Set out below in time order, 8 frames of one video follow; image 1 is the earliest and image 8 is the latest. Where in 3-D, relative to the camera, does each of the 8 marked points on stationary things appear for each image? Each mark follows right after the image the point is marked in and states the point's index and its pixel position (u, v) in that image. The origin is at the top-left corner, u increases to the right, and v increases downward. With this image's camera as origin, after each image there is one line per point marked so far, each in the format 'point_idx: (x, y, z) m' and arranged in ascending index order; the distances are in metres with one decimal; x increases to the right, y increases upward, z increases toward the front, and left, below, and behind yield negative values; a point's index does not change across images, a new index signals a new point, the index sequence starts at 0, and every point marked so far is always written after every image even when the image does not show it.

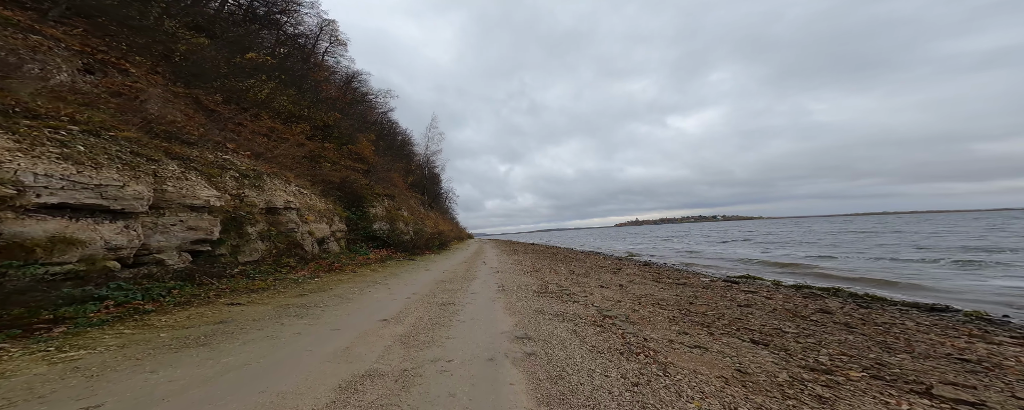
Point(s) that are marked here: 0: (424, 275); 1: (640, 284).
0: (-3.9, -3.2, +12.9) m
1: (+5.2, -3.3, +11.4) m
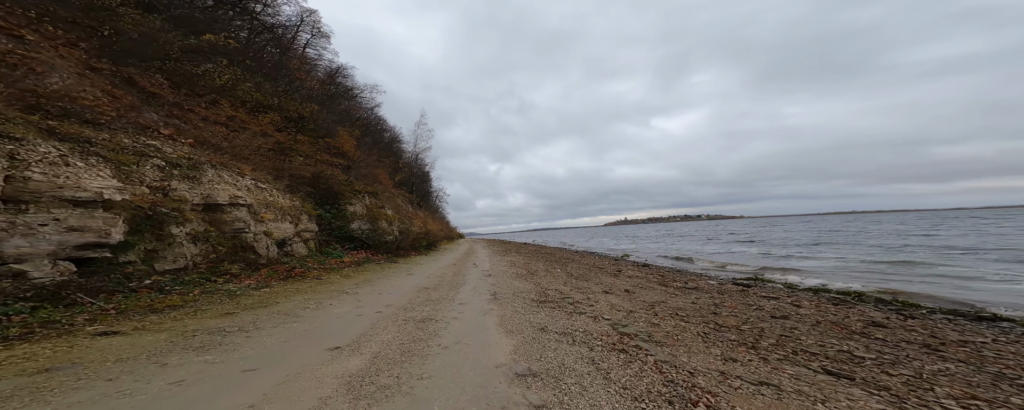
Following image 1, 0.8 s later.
0: (-4.2, -3.0, +11.4) m
1: (+4.9, -3.1, +10.3) m
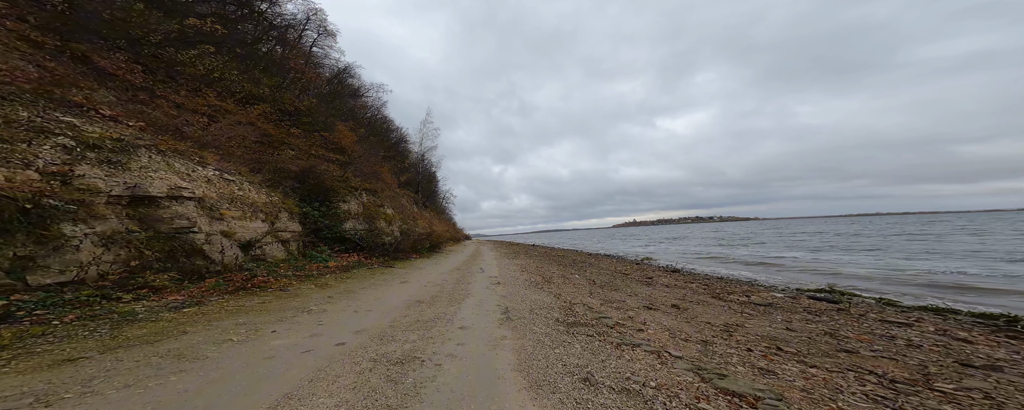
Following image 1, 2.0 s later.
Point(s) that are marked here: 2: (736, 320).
0: (-3.7, -2.8, +9.3) m
1: (+5.4, -2.8, +7.9) m
2: (+5.1, -2.6, +6.5) m
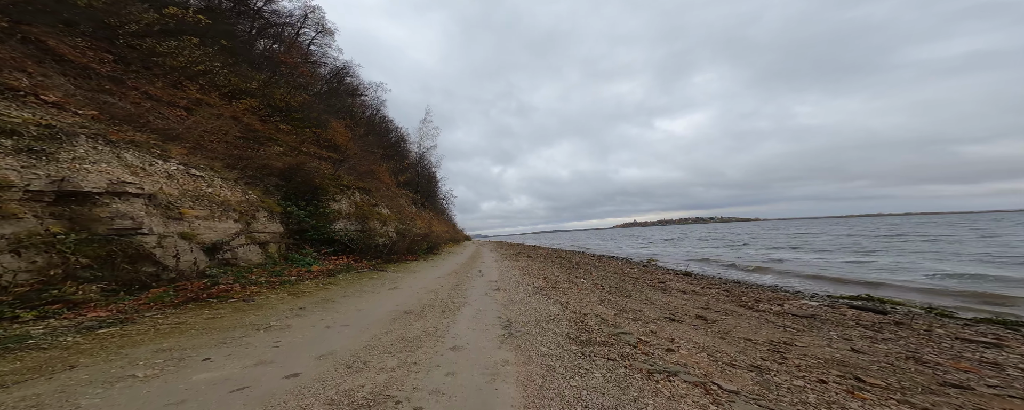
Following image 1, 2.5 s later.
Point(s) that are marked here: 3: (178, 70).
0: (-3.7, -2.7, +8.2) m
1: (+5.4, -2.7, +6.8) m
2: (+5.2, -2.5, +5.5) m
3: (-19.0, +7.7, +16.2) m
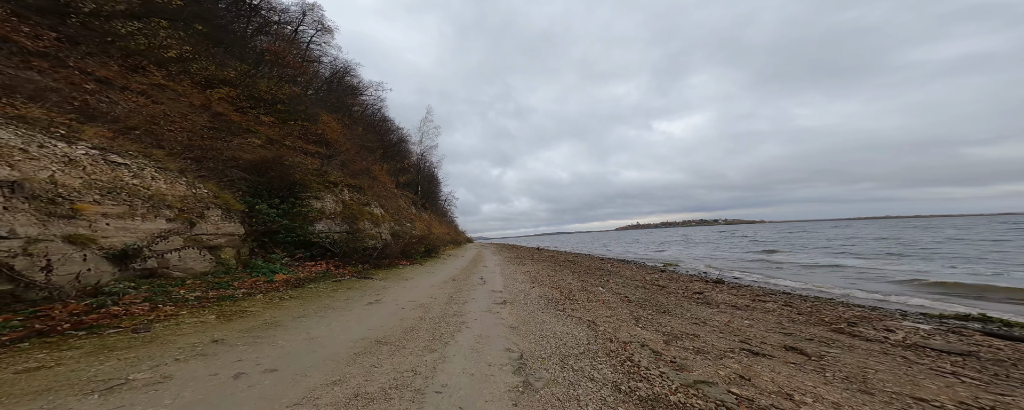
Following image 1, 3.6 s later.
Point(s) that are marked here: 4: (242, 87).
0: (-3.4, -2.5, +6.2) m
1: (+5.7, -2.4, +4.7) m
2: (+5.4, -2.2, +3.4) m
3: (-18.8, +7.7, +14.4) m
4: (-18.3, +8.0, +19.3) m
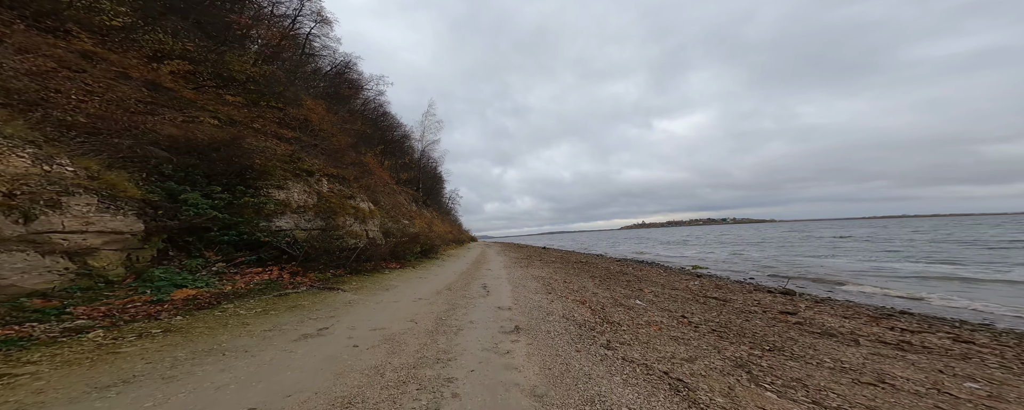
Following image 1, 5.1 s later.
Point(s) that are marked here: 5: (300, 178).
0: (-3.1, -2.1, +3.2) m
1: (+6.0, -1.9, +1.7) m
2: (+5.7, -1.7, +0.3) m
3: (-18.4, +8.0, +11.7) m
4: (-17.9, +8.3, +16.6) m
5: (-10.2, +1.3, +13.6) m
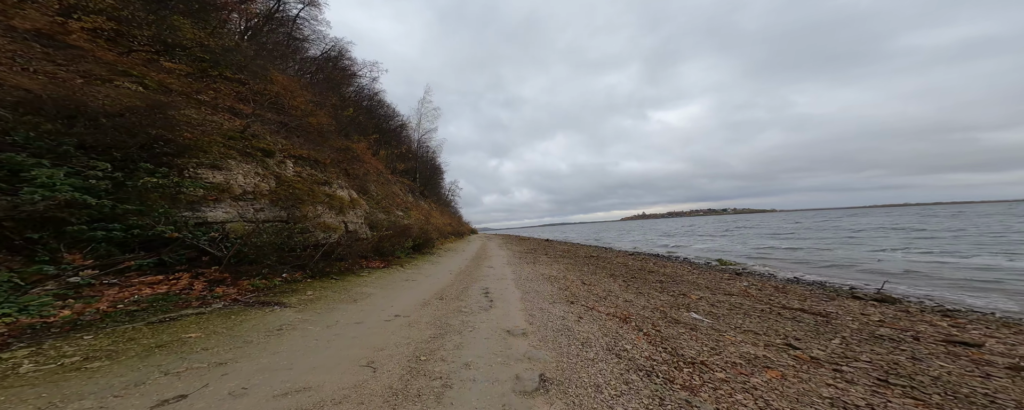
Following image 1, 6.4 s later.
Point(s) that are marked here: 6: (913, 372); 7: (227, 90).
0: (-2.8, -1.7, +0.5) m
1: (+6.3, -1.5, -1.0) m
2: (+6.0, -1.3, -2.4) m
3: (-18.2, +8.4, +8.7) m
4: (-17.7, +8.8, +13.6) m
5: (-10.0, +1.8, +10.8) m
6: (+5.5, -2.3, +4.1) m
7: (-15.1, +6.1, +14.8) m
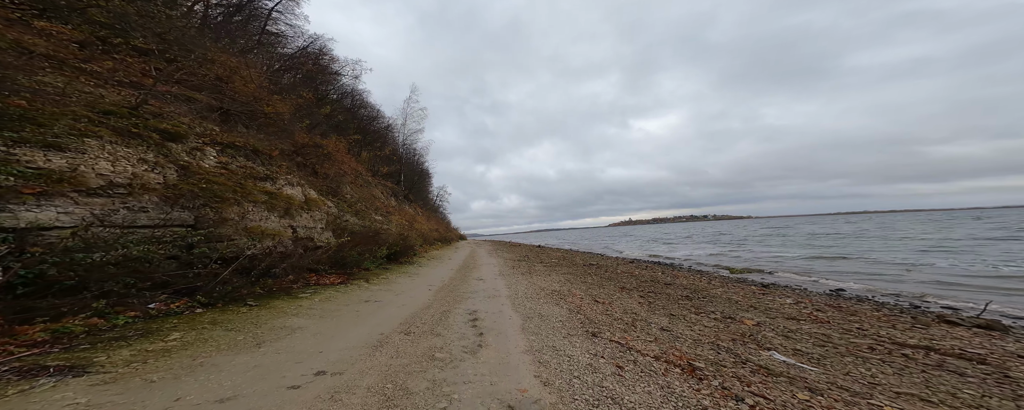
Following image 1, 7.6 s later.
0: (-2.5, -1.3, -2.2) m
1: (+6.7, -1.0, -3.3) m
2: (+6.4, -0.8, -4.6) m
3: (-18.3, +8.6, +5.5) m
4: (-18.0, +8.8, +10.5) m
5: (-10.1, +1.9, +7.9) m
6: (+5.6, -2.0, +1.8) m
7: (-15.4, +6.1, +11.7) m
